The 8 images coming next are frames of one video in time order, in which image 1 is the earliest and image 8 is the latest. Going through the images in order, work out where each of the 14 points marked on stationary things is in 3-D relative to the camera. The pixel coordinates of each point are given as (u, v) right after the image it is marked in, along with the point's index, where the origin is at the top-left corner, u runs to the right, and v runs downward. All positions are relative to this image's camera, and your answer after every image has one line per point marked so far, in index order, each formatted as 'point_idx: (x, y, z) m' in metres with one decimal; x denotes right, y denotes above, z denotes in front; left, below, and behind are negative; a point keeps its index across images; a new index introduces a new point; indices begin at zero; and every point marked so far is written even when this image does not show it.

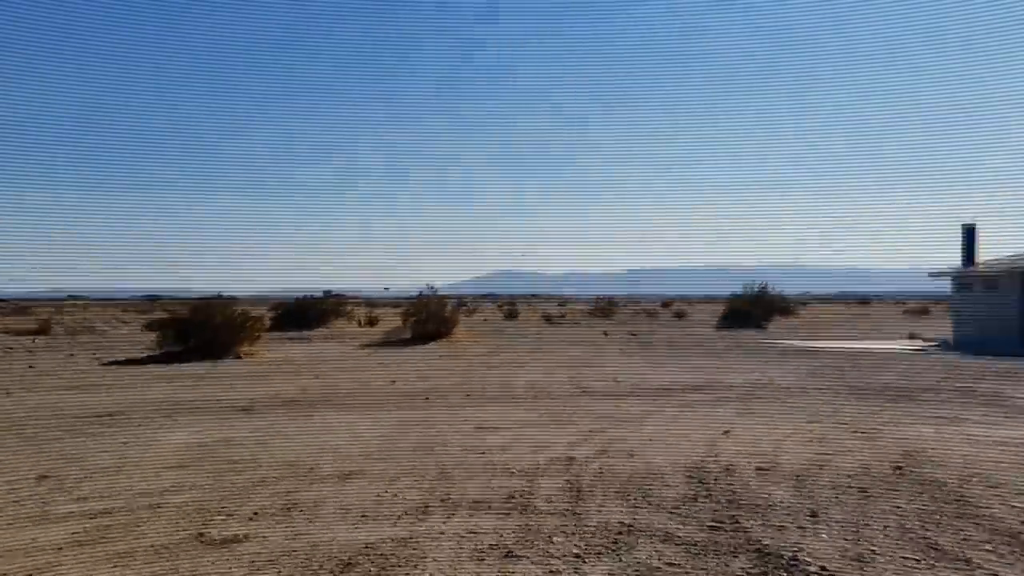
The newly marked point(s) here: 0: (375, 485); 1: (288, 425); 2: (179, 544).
0: (-1.7, -2.5, +7.3) m
1: (-4.3, -2.7, +10.9) m
2: (-3.1, -2.3, +5.3) m
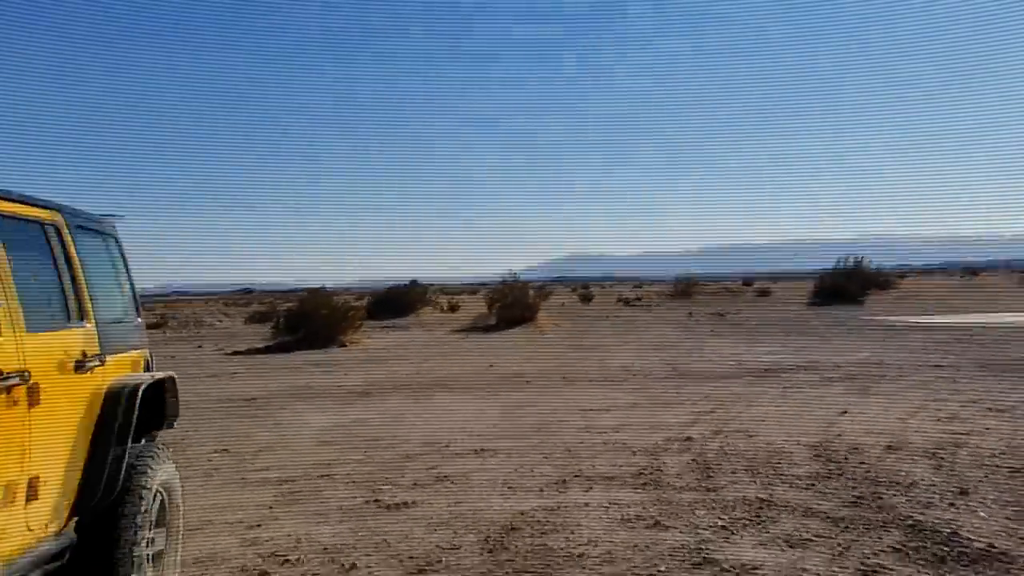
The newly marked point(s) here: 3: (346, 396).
0: (0.0, -2.4, +7.9) m
1: (-2.1, -2.6, +11.8) m
2: (-1.6, -2.3, +6.1) m
3: (-3.9, -2.6, +13.6) m
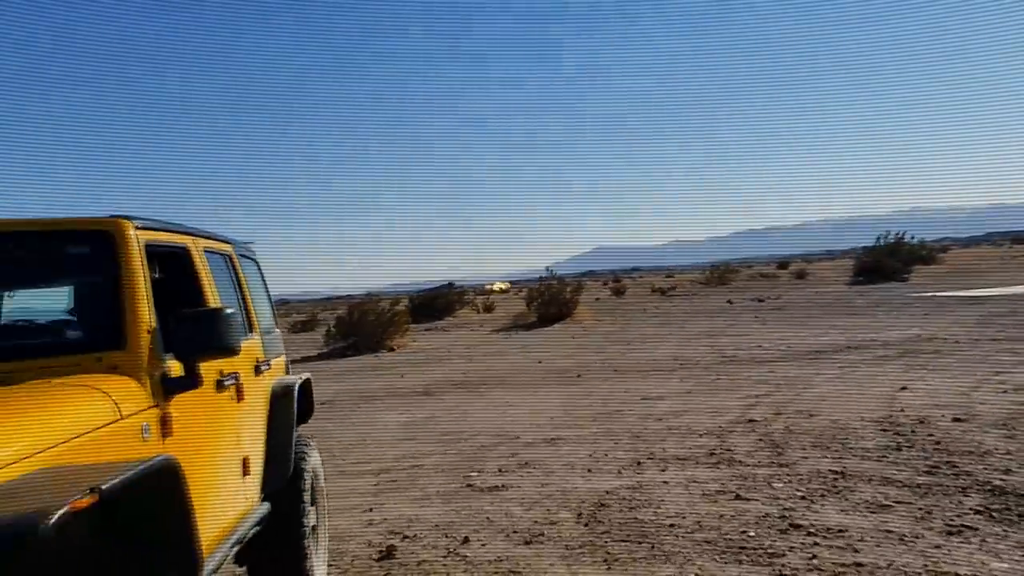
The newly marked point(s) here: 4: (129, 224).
0: (+1.0, -2.3, +8.4) m
1: (-0.8, -2.6, +12.4) m
2: (-0.6, -2.4, +6.6) m
3: (-2.5, -2.7, +14.2) m
4: (-1.9, +0.3, +2.8) m
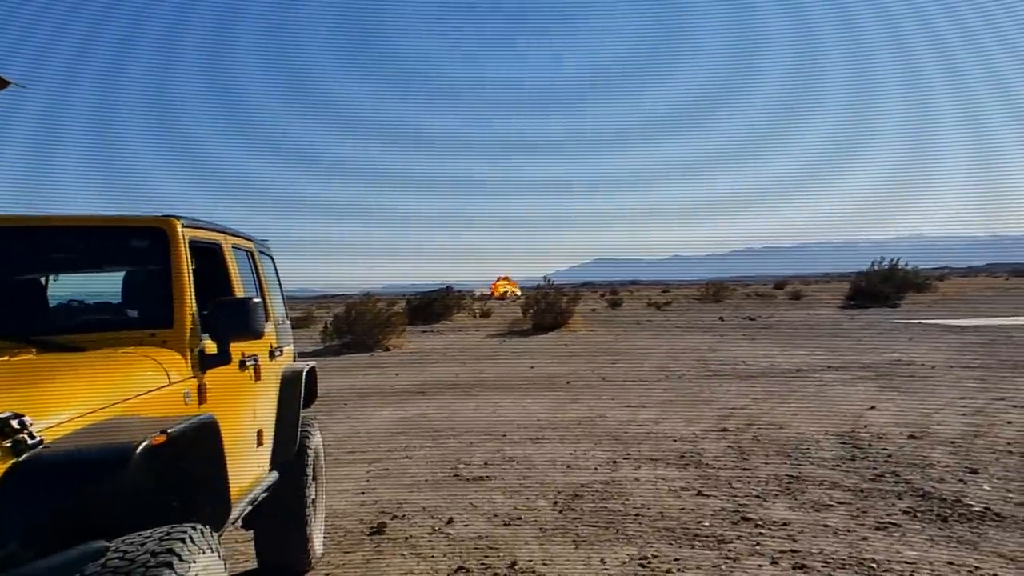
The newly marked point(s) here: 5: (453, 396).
0: (+0.8, -2.5, +8.9) m
1: (-1.0, -2.7, +12.9) m
2: (-0.9, -2.4, +7.1) m
3: (-2.8, -2.8, +14.7) m
4: (-2.0, +0.4, +3.3) m
5: (-1.5, -2.8, +14.4) m
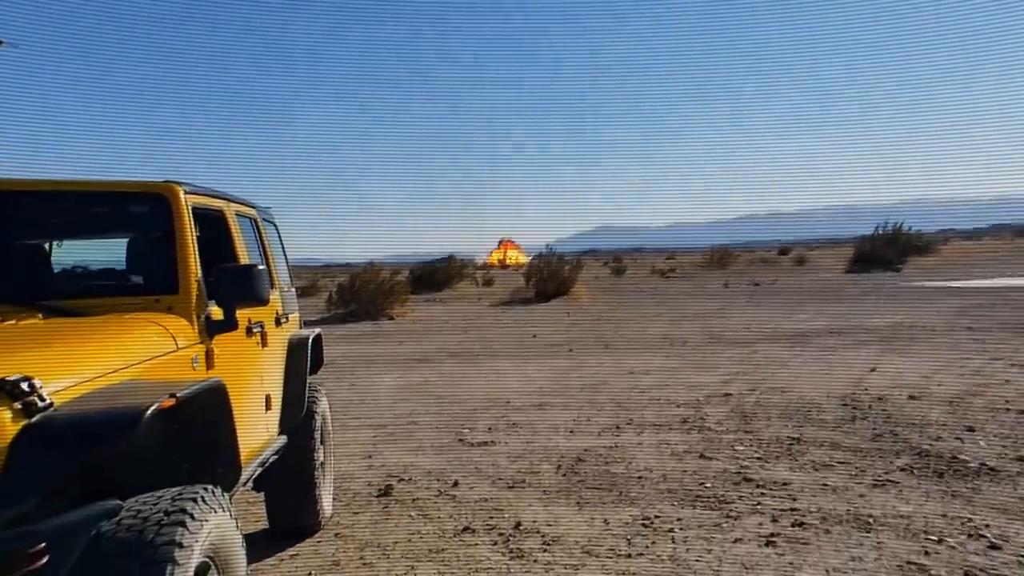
0: (+0.9, -2.0, +9.0) m
1: (-1.0, -2.0, +13.0) m
2: (-0.8, -2.0, +7.3) m
3: (-2.7, -1.9, +14.9) m
4: (-1.9, +0.6, +3.3) m
5: (-1.4, -2.0, +14.6) m
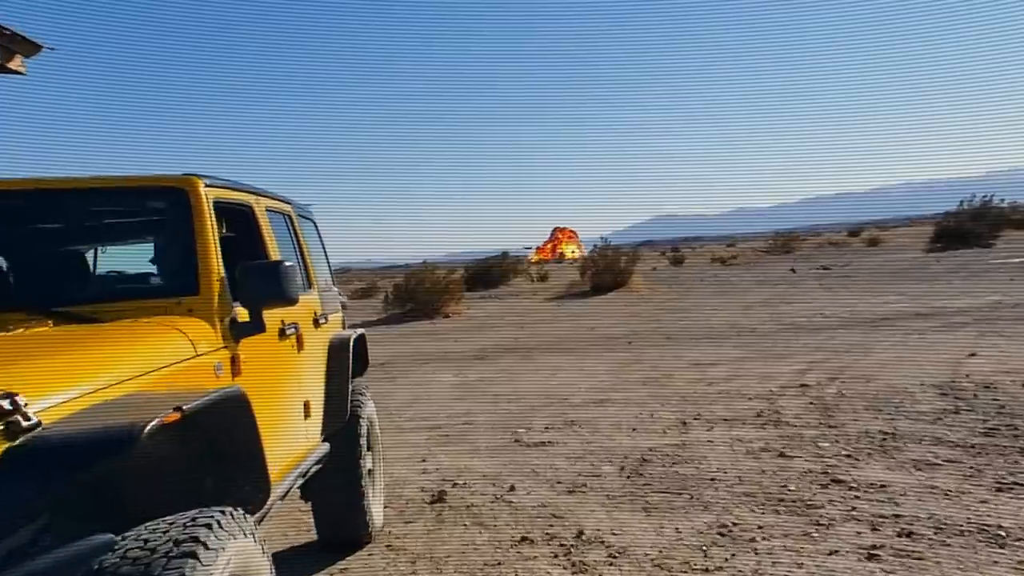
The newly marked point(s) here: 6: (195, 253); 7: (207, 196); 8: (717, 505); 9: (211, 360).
0: (+1.7, -1.8, +8.5) m
1: (+0.3, -1.8, +12.7) m
2: (-0.1, -1.9, +6.9) m
3: (-1.2, -1.9, +14.7) m
4: (-1.7, +0.6, +3.1) m
5: (0.0, -1.8, +14.2) m
6: (-1.7, +0.2, +3.0) m
7: (-1.7, +0.5, +3.1) m
8: (+1.7, -1.8, +4.8) m
9: (-1.5, -0.3, +2.7) m
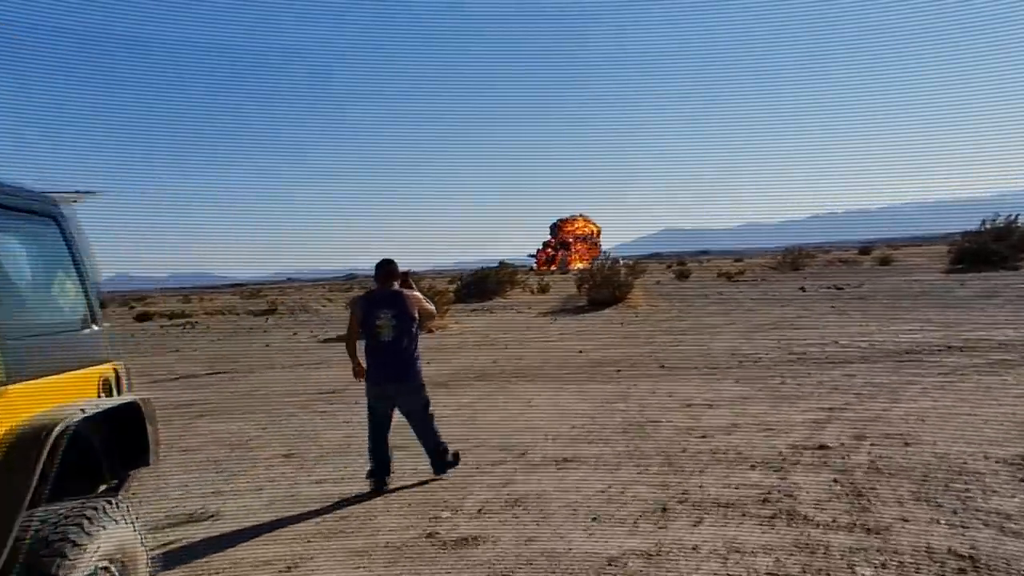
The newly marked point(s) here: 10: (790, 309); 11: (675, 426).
0: (+1.0, -2.2, +6.6) m
1: (-0.4, -2.2, +10.7) m
2: (-0.9, -2.2, +5.0) m
3: (-1.9, -2.3, +12.8) m
4: (-2.5, +0.4, +1.2) m
5: (-0.7, -2.3, +12.3) m
6: (-2.4, 0.0, +1.1) m
7: (-2.4, +0.3, +1.3) m
8: (+0.9, -2.1, +2.8) m
9: (-2.2, -0.5, +0.9) m
10: (+9.6, -0.7, +19.6) m
11: (+2.5, -2.1, +8.9) m
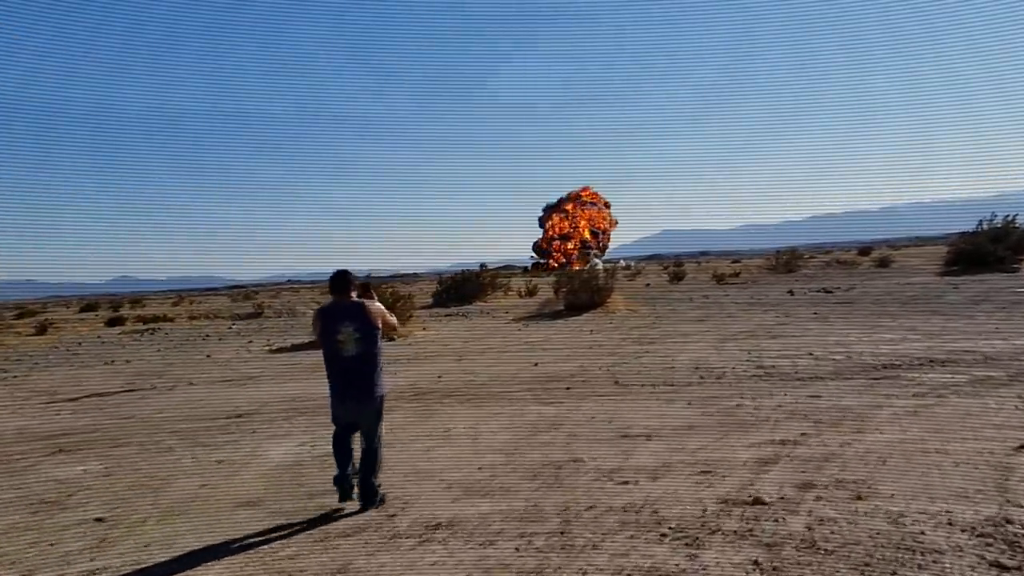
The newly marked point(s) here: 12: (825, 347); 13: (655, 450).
0: (-0.5, -2.4, +5.2) m
1: (-1.8, -2.5, +9.3) m
2: (-2.3, -2.4, +3.6) m
3: (-3.4, -2.5, +11.4) m
4: (-3.9, +0.2, -0.1) m
5: (-2.1, -2.5, +10.9) m
6: (-3.9, -0.2, -0.3) m
7: (-3.9, +0.1, -0.1) m
8: (-0.5, -2.3, +1.4) m
9: (-3.7, -0.7, -0.5) m
10: (+8.2, -0.9, +18.2) m
11: (+1.1, -2.3, +7.5) m
12: (+8.0, -1.5, +14.7) m
13: (+2.0, -2.3, +8.1) m
